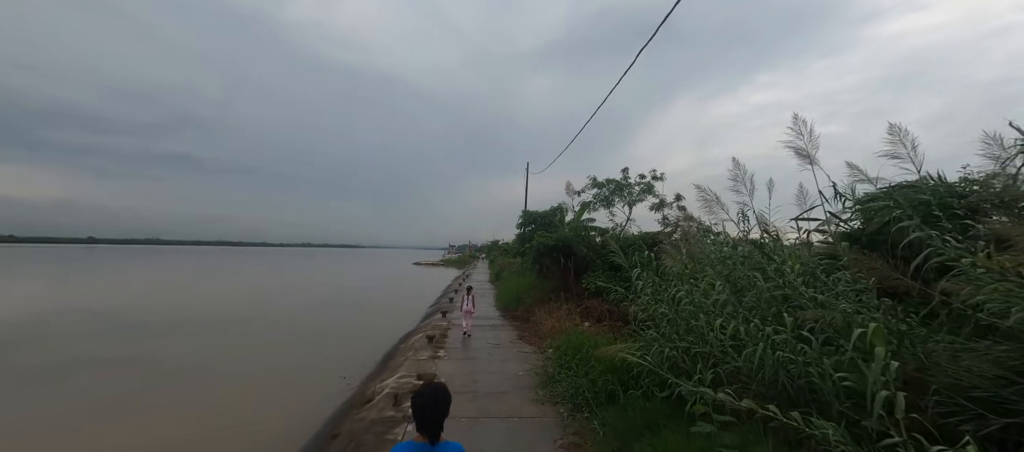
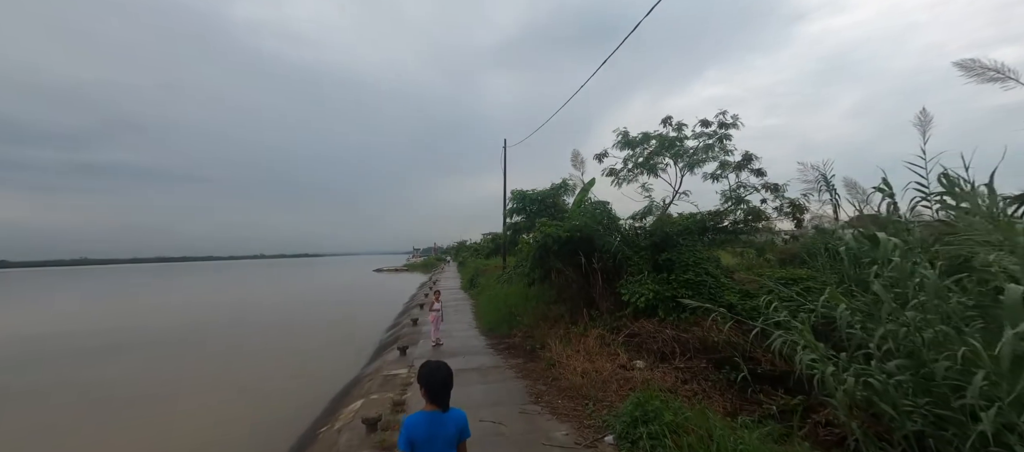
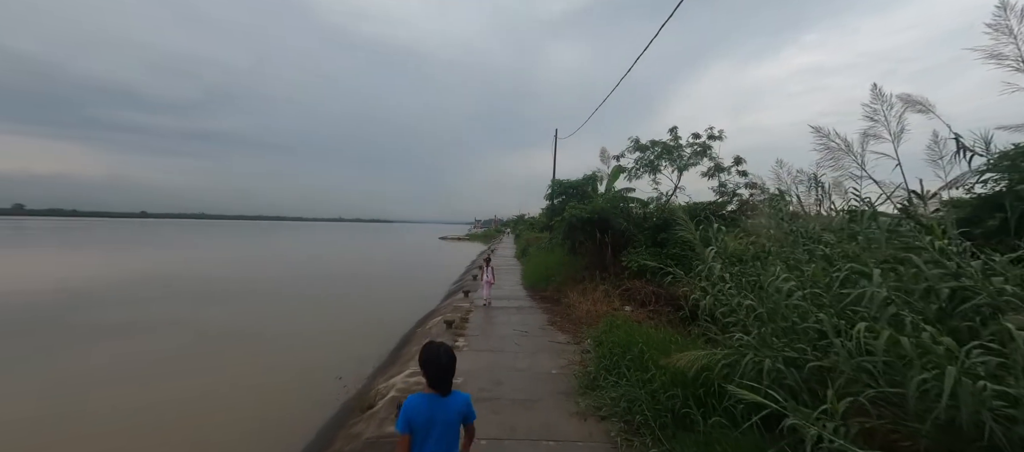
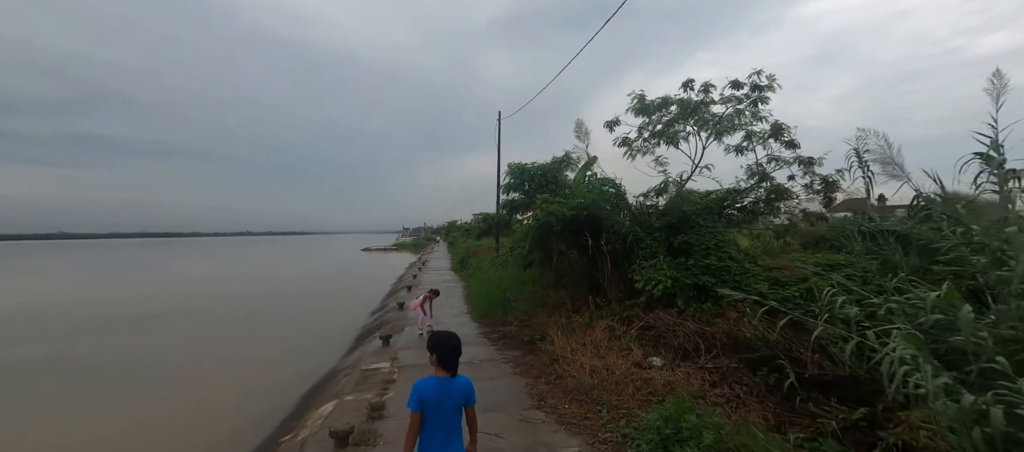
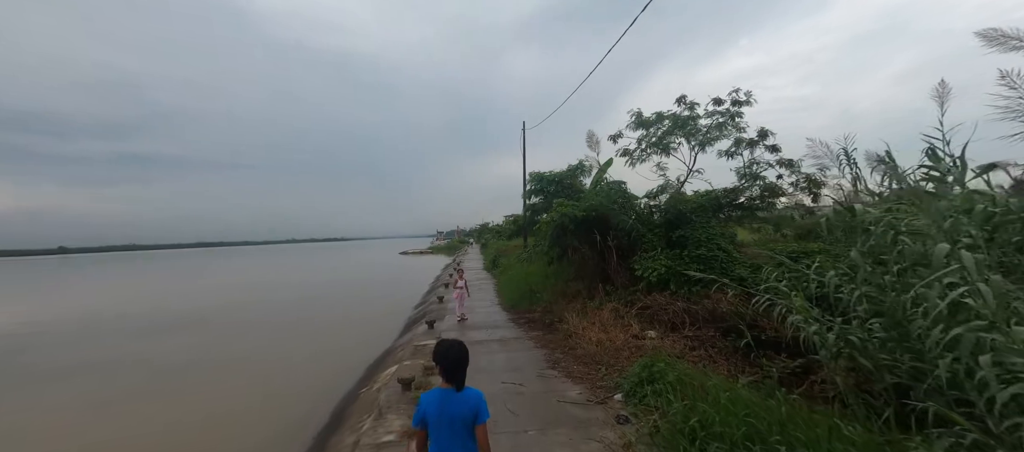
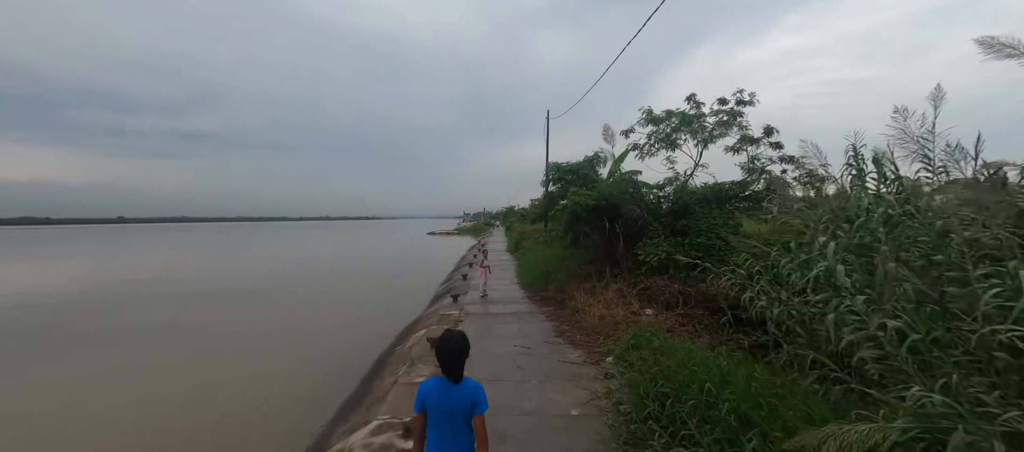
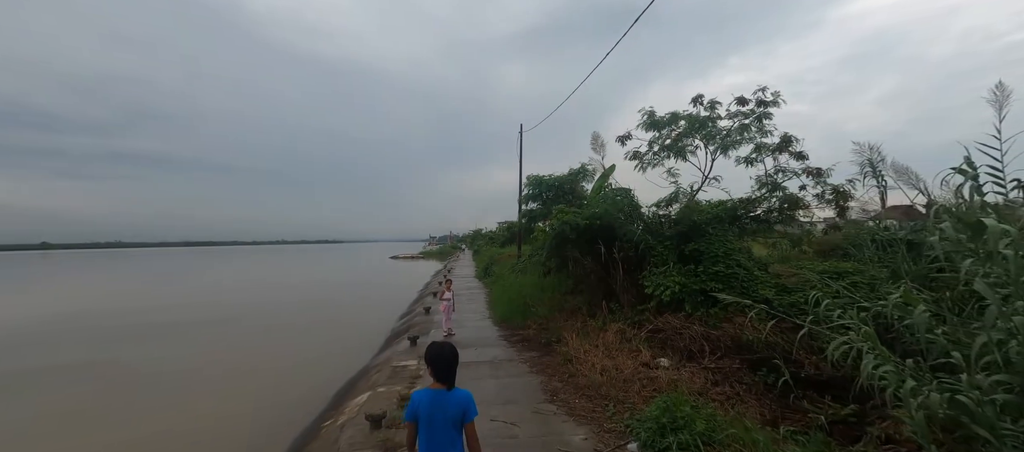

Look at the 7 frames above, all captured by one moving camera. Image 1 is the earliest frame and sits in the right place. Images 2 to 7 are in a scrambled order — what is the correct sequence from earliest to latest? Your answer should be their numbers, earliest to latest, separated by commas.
3, 6, 5, 2, 7, 4
